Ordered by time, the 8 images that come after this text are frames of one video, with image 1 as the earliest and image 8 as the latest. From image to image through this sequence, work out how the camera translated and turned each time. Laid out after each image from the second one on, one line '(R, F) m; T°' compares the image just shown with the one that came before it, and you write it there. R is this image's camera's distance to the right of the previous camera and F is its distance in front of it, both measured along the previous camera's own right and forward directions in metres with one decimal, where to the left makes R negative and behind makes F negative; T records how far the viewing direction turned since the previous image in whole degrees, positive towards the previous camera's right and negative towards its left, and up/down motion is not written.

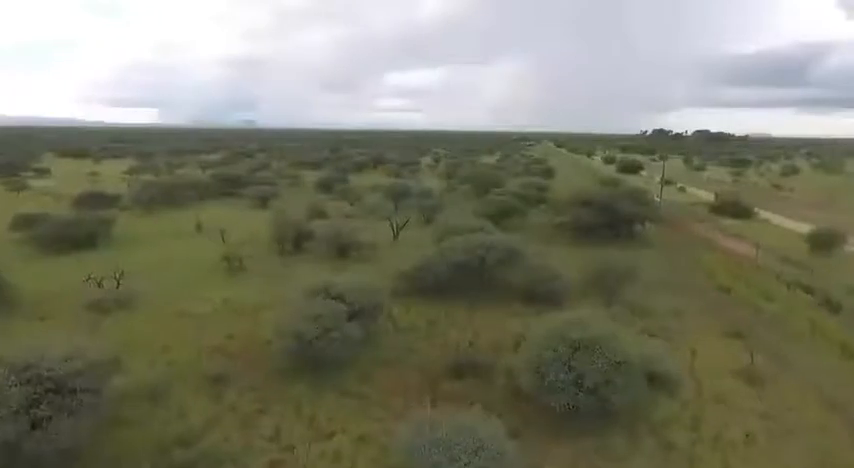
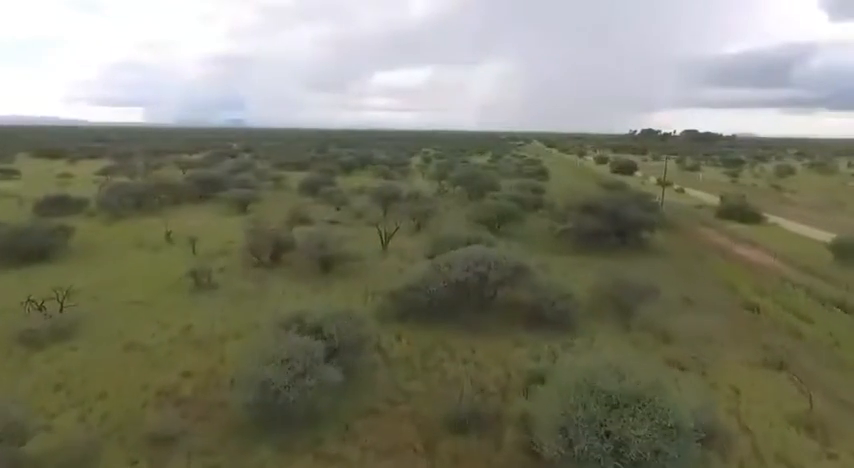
(-0.2, +3.4) m; +1°
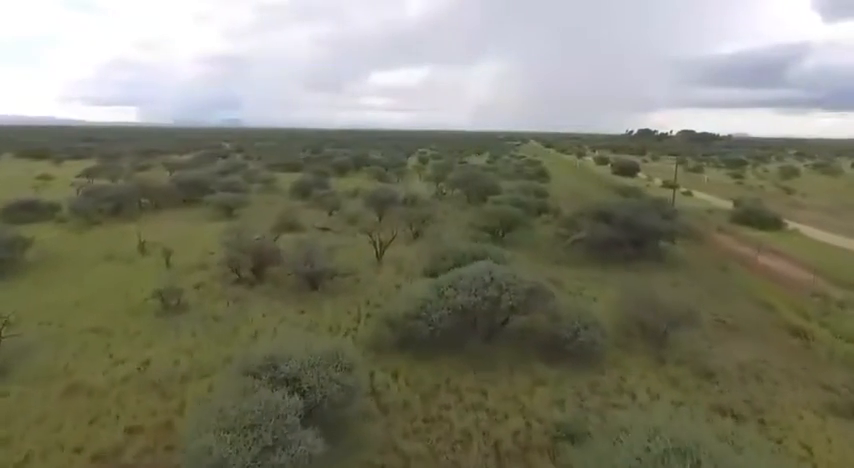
(-0.2, +3.3) m; 0°
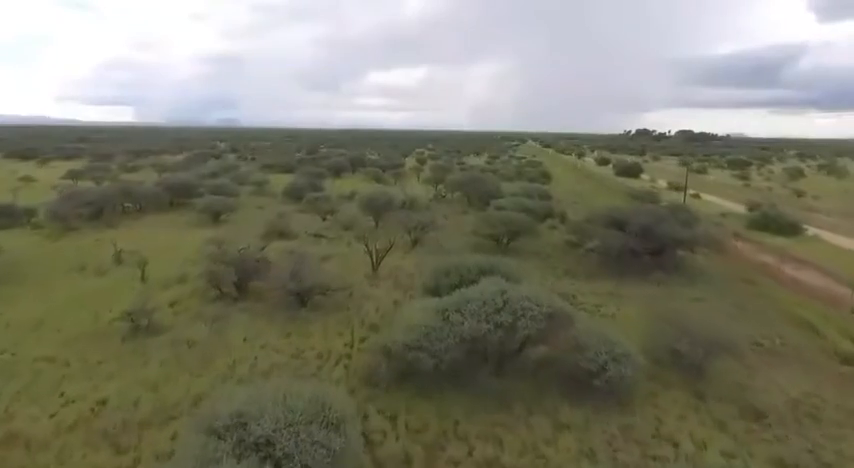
(-0.2, +2.7) m; 0°
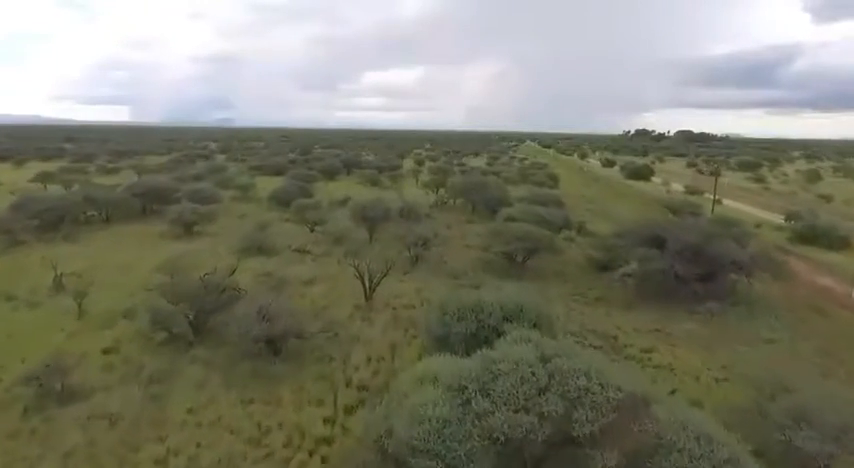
(-0.3, +5.4) m; 0°
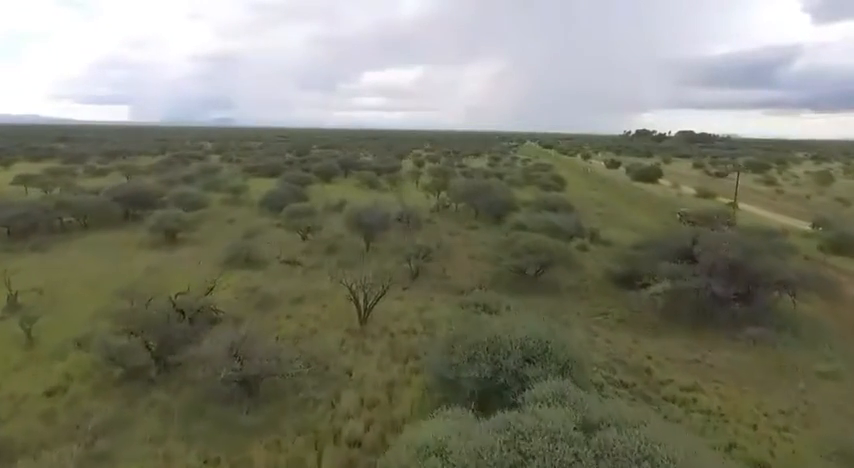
(-0.1, +3.1) m; 0°
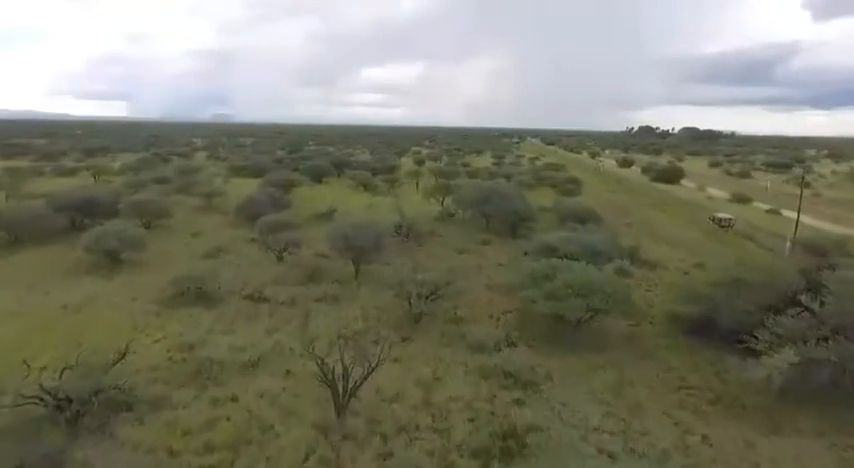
(-0.3, +7.5) m; 0°
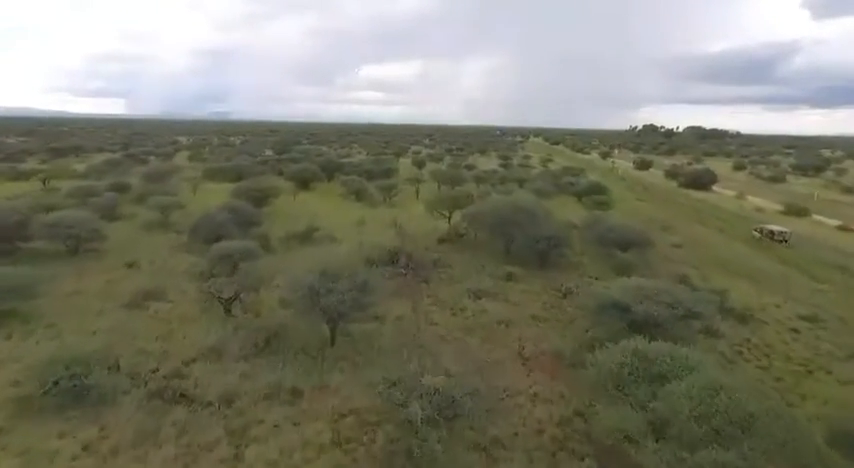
(-0.3, +9.1) m; 0°
